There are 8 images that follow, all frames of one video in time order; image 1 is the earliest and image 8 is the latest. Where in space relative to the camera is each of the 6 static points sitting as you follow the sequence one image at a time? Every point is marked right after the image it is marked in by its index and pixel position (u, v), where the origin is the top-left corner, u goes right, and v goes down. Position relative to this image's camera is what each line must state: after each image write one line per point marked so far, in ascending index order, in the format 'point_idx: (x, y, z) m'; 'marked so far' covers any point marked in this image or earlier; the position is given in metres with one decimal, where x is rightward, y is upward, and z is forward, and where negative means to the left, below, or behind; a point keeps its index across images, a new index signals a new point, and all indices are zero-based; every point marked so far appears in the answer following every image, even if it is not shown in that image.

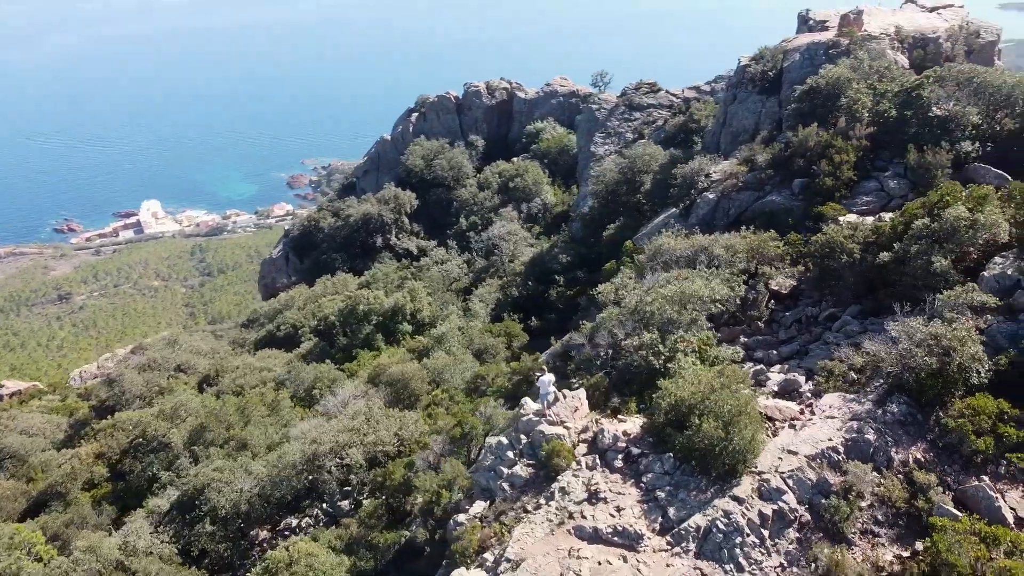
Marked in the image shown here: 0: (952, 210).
0: (+7.8, +1.4, +14.4) m
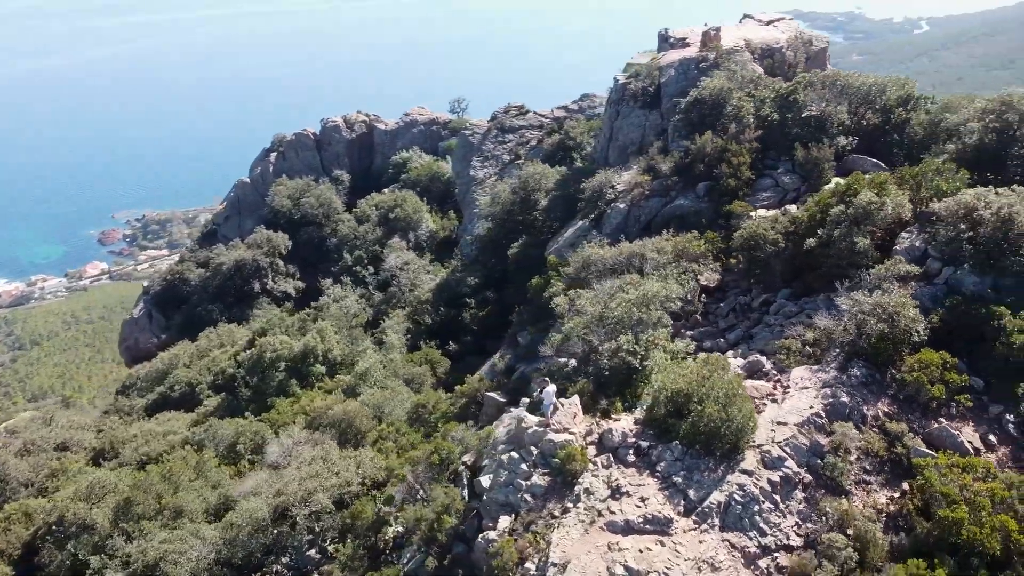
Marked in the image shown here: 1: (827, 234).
0: (+7.1, +1.9, +16.6) m
1: (+6.4, +1.1, +16.6) m
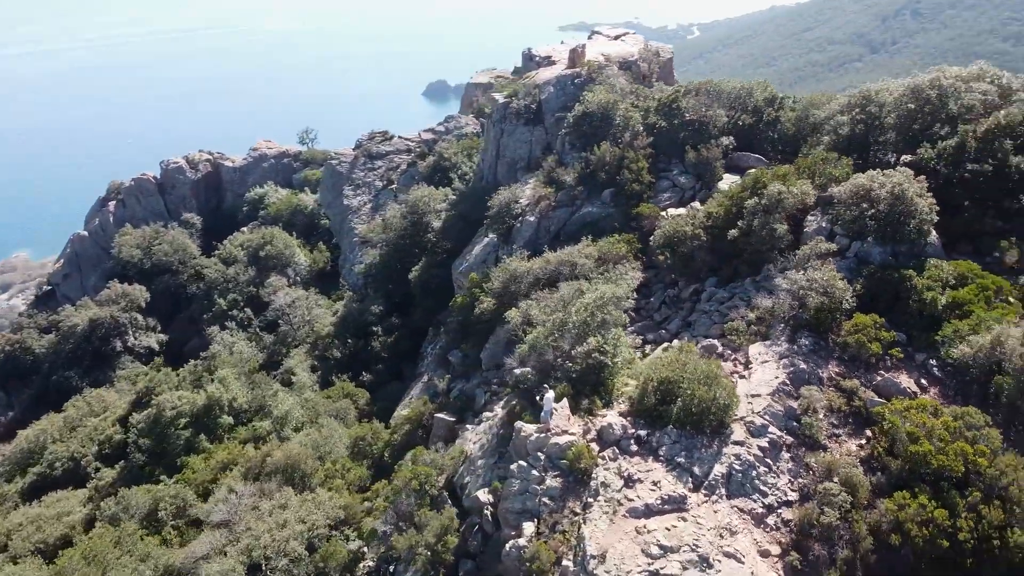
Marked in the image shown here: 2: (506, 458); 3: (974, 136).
0: (+5.9, +2.3, +18.7) m
1: (+5.3, +1.4, +18.5) m
2: (-0.1, -3.5, +16.8) m
3: (+10.6, +3.4, +18.6) m
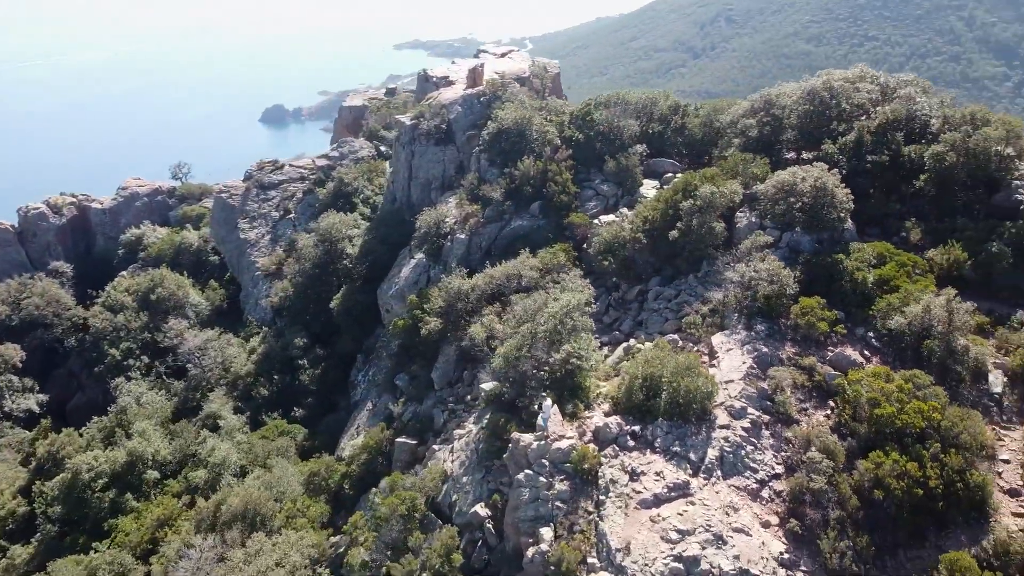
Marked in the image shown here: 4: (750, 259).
0: (+4.7, +2.4, +20.1) m
1: (+4.2, +1.5, +19.8) m
2: (-0.4, -3.8, +17.2) m
3: (+9.2, +4.0, +20.8) m
4: (+5.4, +0.6, +18.6) m
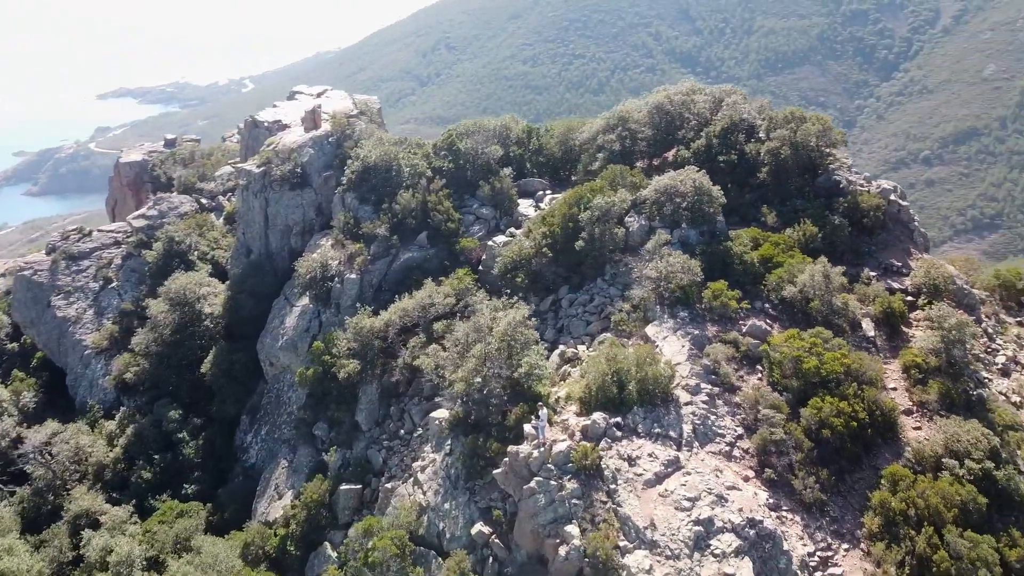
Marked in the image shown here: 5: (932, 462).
0: (+2.3, +2.4, +22.2) m
1: (+2.0, +1.4, +21.7) m
2: (-0.7, -4.4, +17.8) m
3: (+6.0, +4.5, +24.2) m
4: (+3.6, +0.8, +20.8) m
5: (+8.7, -3.6, +17.0) m
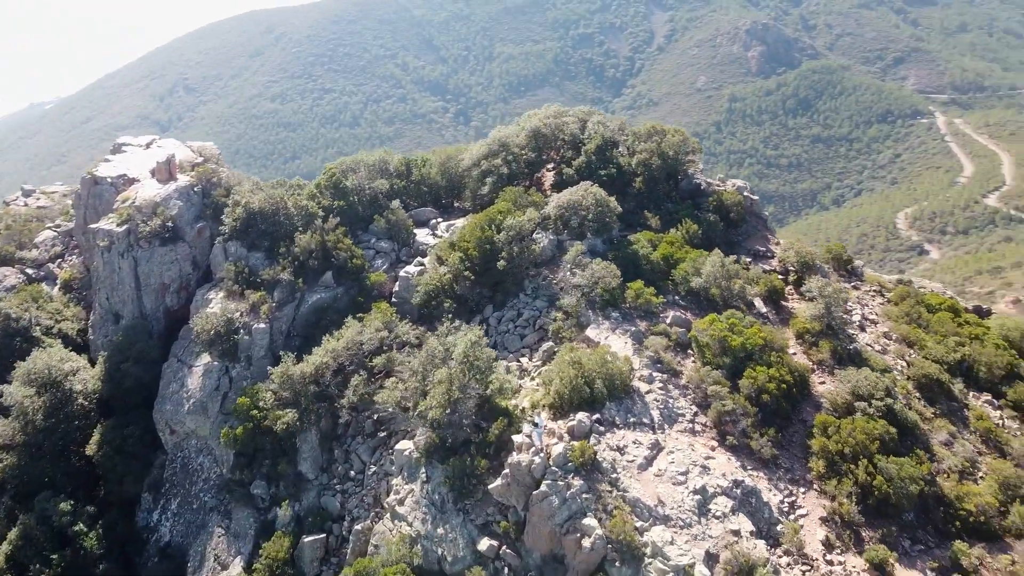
0: (-0.2, +1.9, +23.4) m
1: (-0.1, +1.0, +22.9) m
2: (-0.9, -4.9, +18.3) m
3: (+2.6, +4.4, +26.4) m
4: (+1.7, +0.6, +22.5) m
5: (+8.2, -2.9, +20.2) m
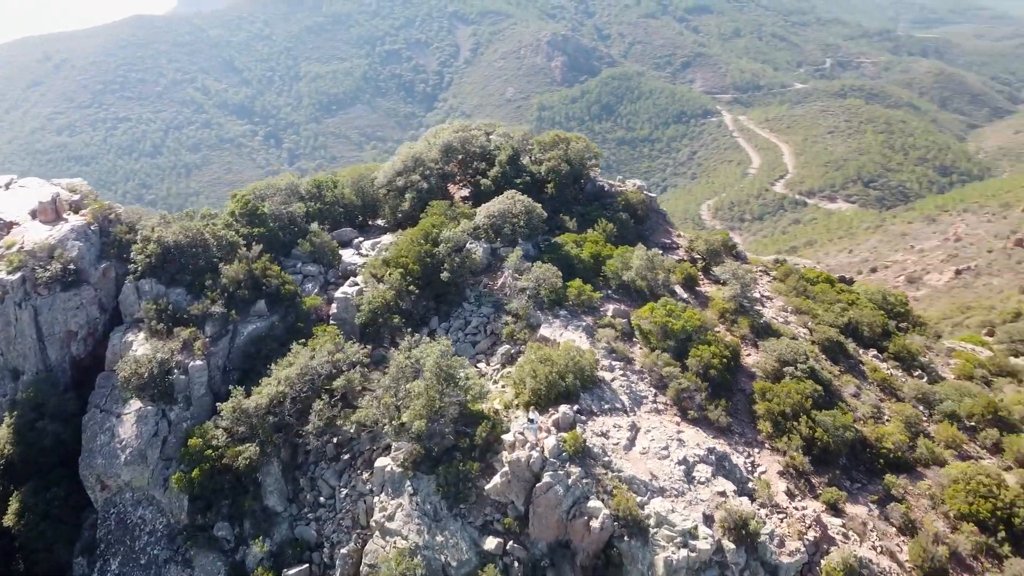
0: (-2.1, +1.6, +24.1) m
1: (-1.8, +0.7, +23.6) m
2: (-1.0, -5.1, +18.8) m
3: (-0.2, +4.2, +27.6) m
4: (+0.1, +0.5, +23.6) m
5: (+7.2, -2.4, +22.7) m
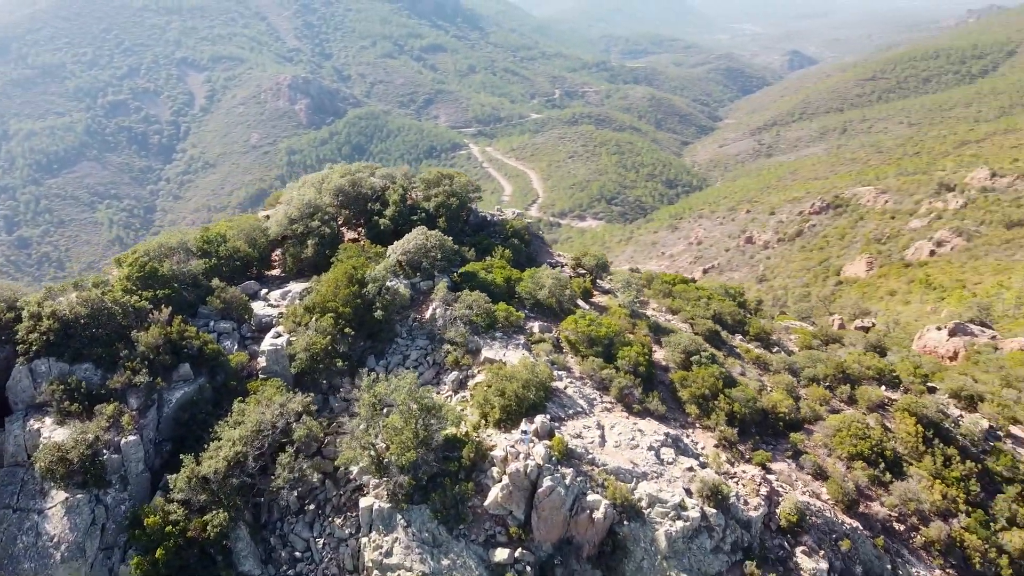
0: (-4.4, +0.4, +24.6) m
1: (-3.9, -0.4, +24.1) m
2: (-1.0, -5.8, +19.7) m
3: (-4.0, +3.0, +28.5) m
4: (-2.0, -0.4, +24.7) m
5: (+5.4, -2.4, +25.8) m
